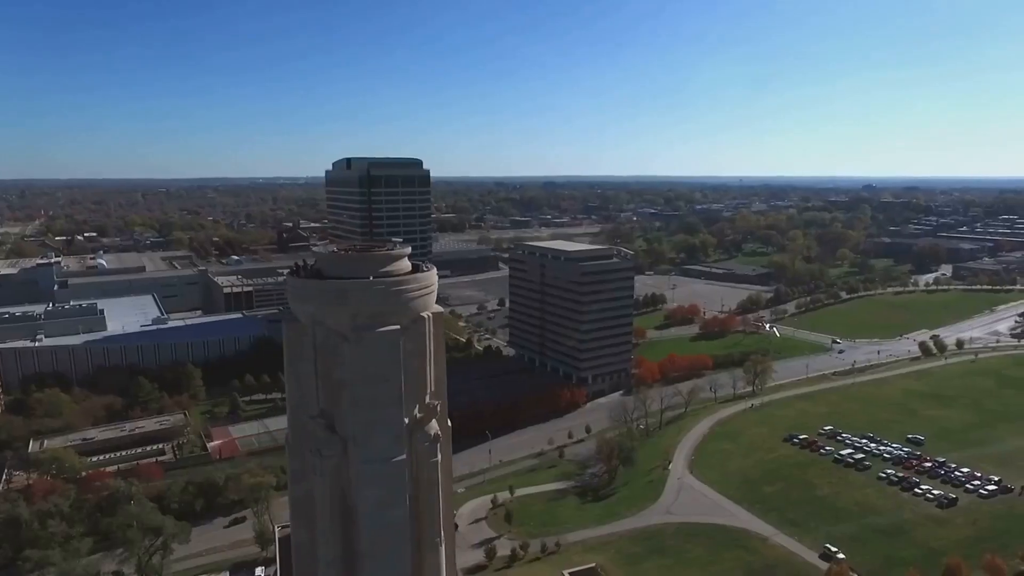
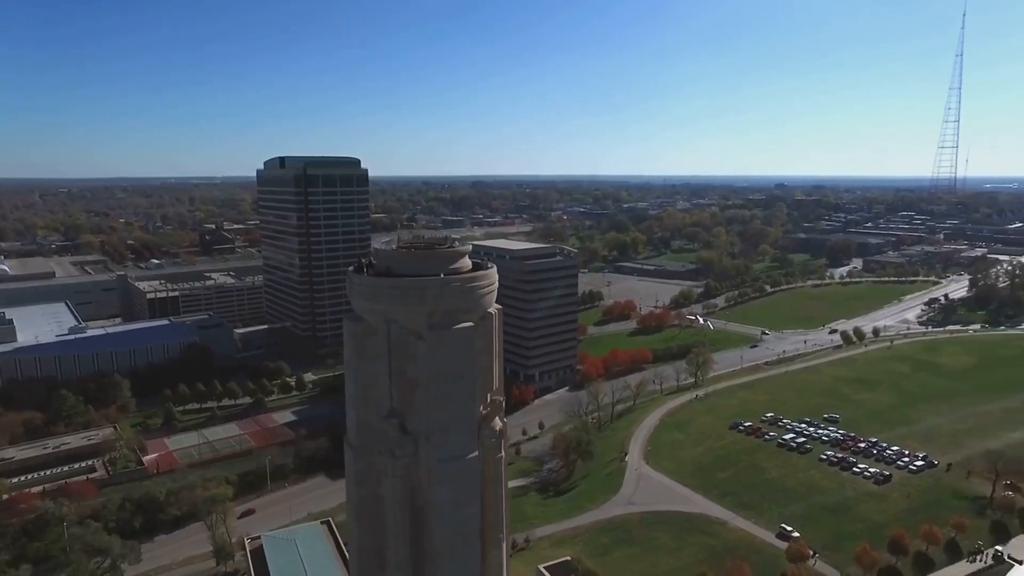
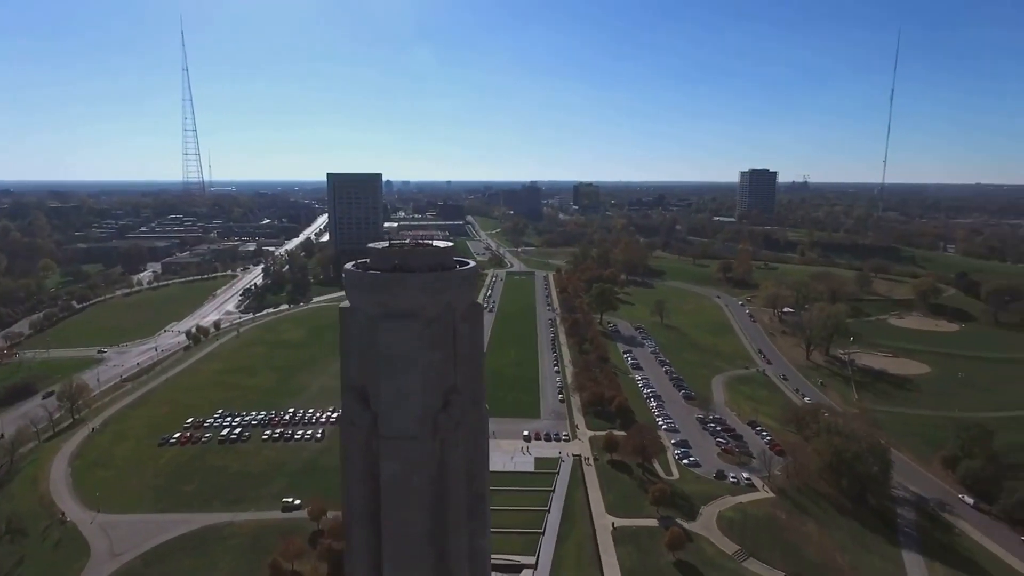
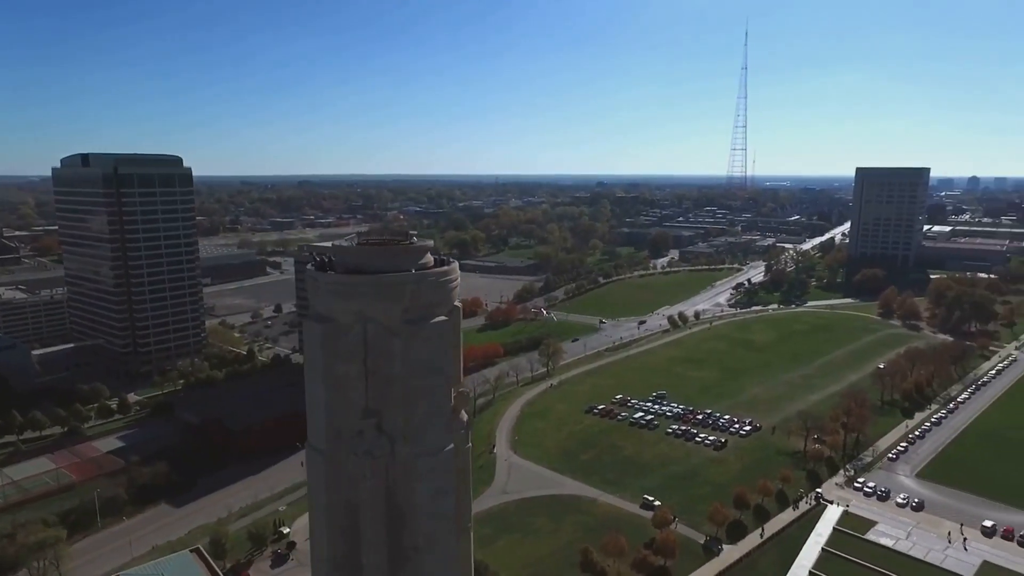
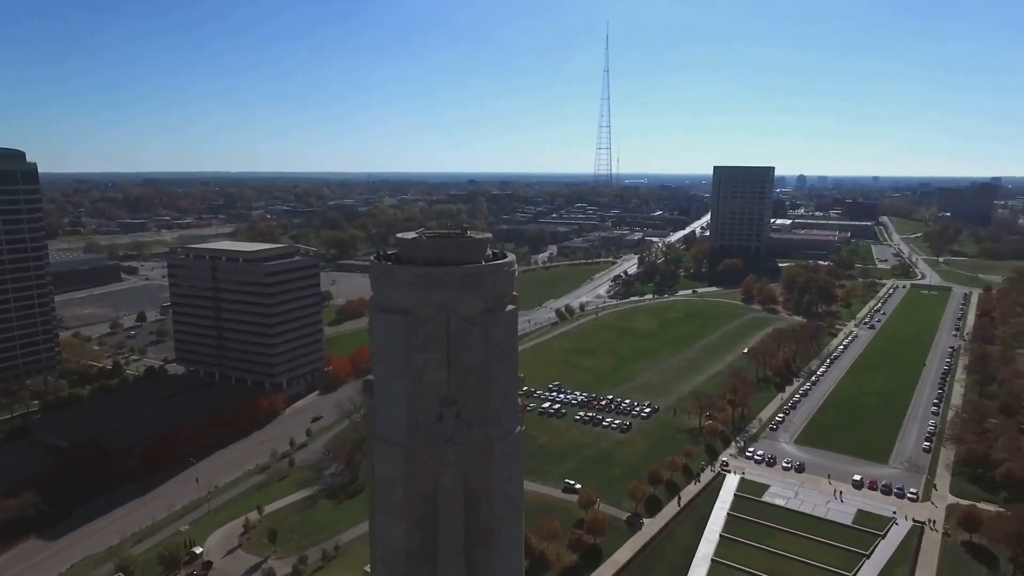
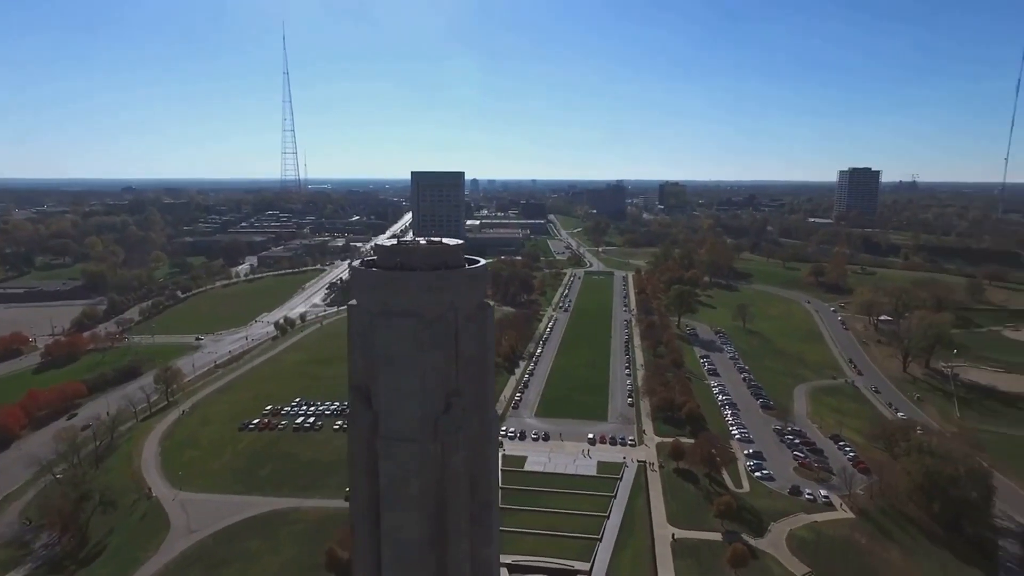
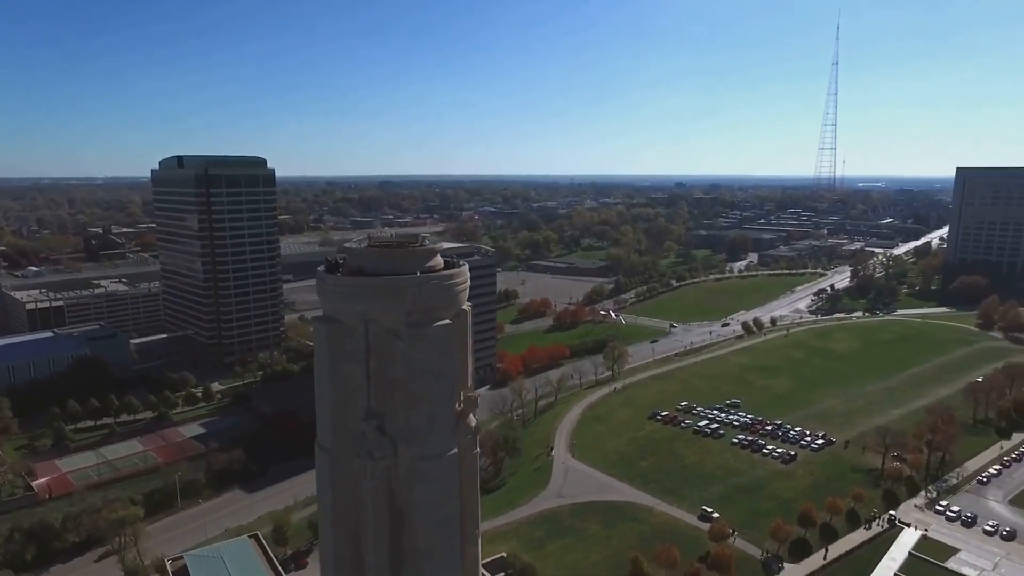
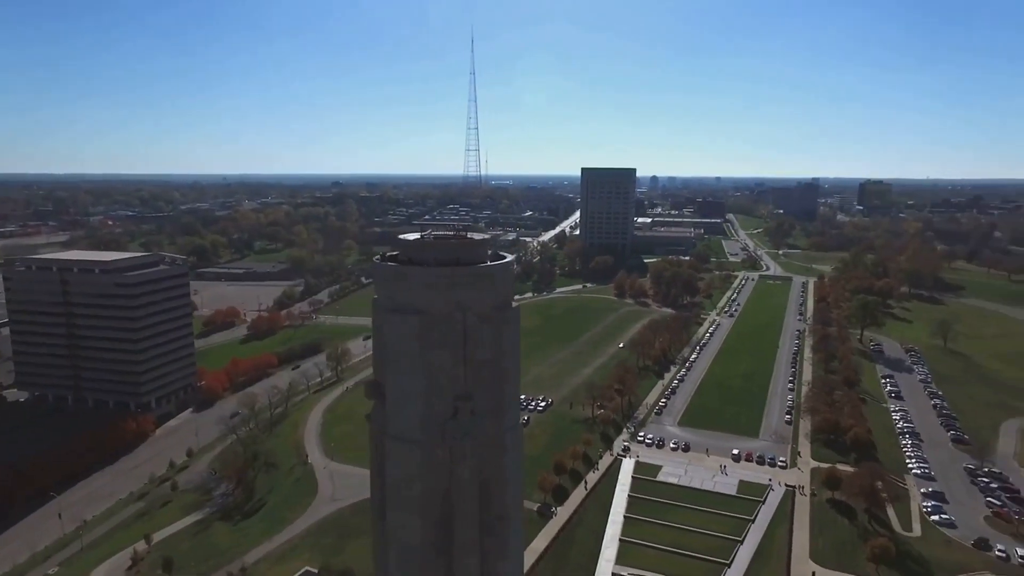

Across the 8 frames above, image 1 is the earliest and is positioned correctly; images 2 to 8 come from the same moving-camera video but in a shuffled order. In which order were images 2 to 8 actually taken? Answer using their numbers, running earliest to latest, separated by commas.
2, 7, 4, 5, 8, 6, 3
